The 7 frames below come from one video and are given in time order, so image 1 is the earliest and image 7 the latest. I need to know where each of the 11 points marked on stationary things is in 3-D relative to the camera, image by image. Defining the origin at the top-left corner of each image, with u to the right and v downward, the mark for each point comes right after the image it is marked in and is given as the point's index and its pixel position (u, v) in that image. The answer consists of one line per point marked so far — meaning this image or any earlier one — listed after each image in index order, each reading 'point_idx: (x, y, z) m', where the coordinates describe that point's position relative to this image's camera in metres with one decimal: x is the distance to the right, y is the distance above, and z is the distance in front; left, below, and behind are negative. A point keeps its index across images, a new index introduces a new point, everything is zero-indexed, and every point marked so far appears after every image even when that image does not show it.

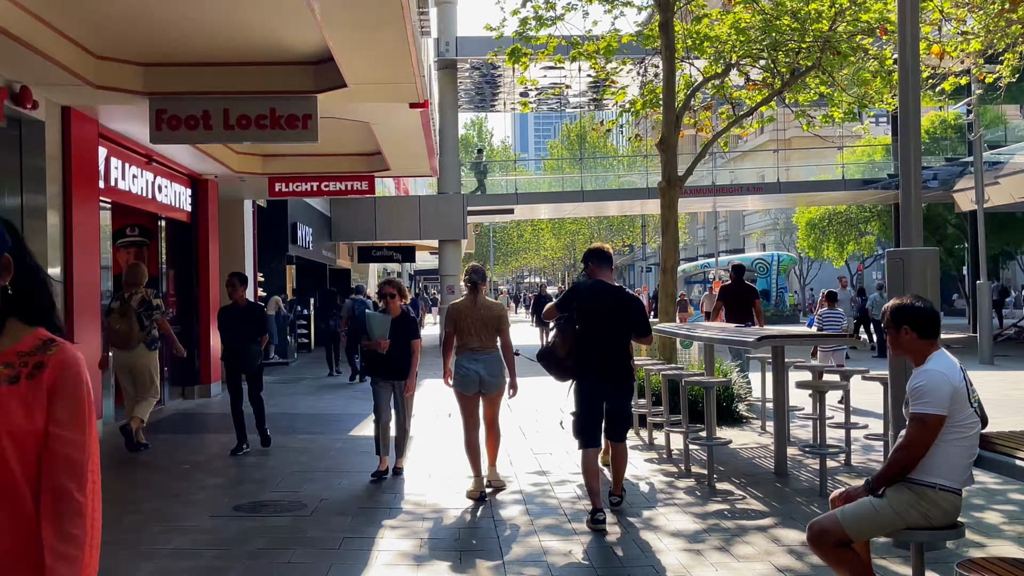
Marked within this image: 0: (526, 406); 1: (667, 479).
0: (+0.2, -1.7, +12.7) m
1: (+1.2, -1.5, +7.2) m
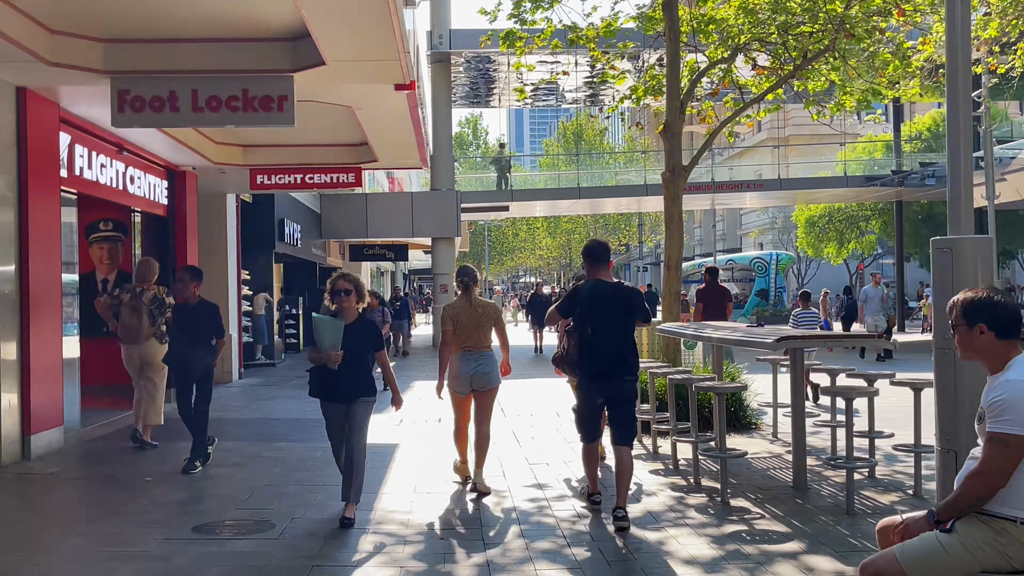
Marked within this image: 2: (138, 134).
0: (+0.1, -1.6, +12.0) m
1: (+1.2, -1.5, +6.5) m
2: (-4.4, +1.8, +10.6) m
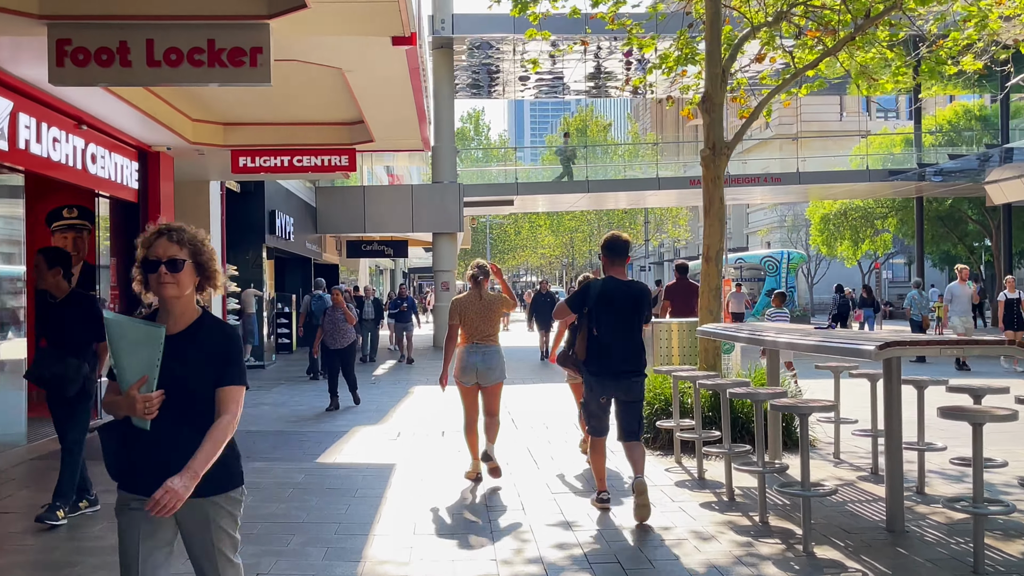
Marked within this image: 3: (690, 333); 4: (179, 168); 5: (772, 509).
0: (+0.2, -1.6, +10.7) m
1: (+1.3, -1.4, +5.2) m
2: (-4.2, +1.9, +9.2) m
3: (+1.9, -0.5, +10.0) m
4: (-4.7, +1.7, +12.7) m
5: (+1.7, -1.4, +5.9) m
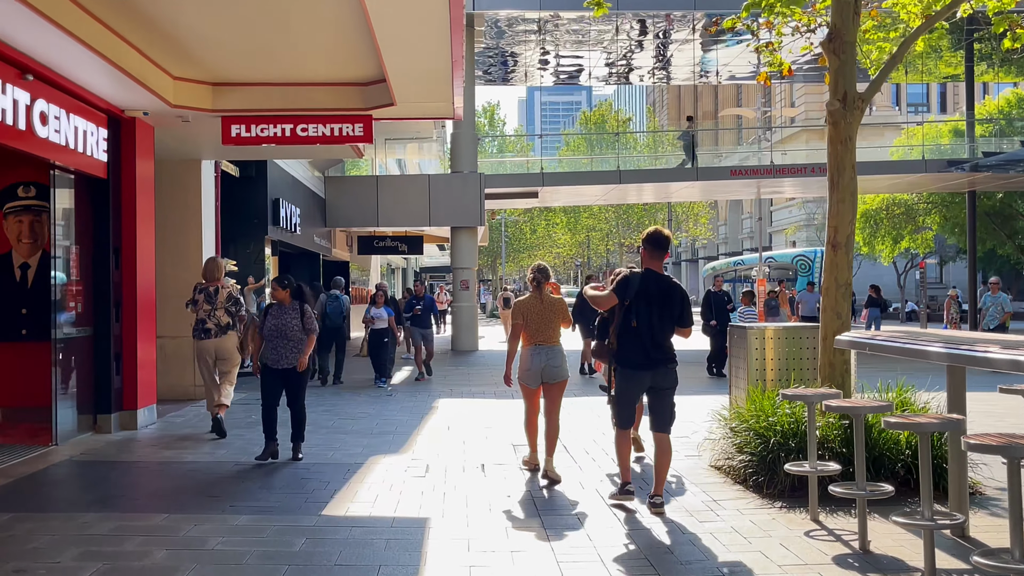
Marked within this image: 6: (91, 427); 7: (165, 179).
0: (+0.7, -1.5, +8.7) m
1: (+1.8, -1.4, +3.2) m
2: (-3.7, +1.9, +7.3) m
3: (+2.4, -0.5, +8.0) m
4: (-4.1, +1.8, +10.8) m
5: (+2.1, -1.4, +3.8) m
6: (-4.2, -1.4, +9.1) m
7: (-4.7, +1.5, +12.3) m
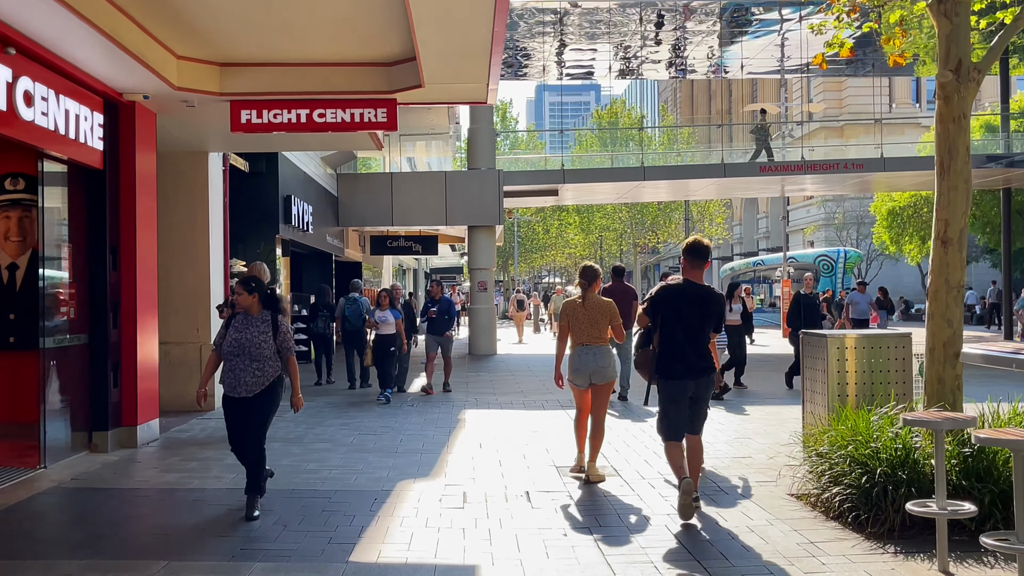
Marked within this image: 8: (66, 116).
0: (+1.1, -1.6, +7.8) m
1: (+2.1, -1.4, +2.2) m
2: (-3.4, +1.9, +6.4) m
3: (+2.8, -0.5, +7.0) m
4: (-3.8, +1.7, +9.9) m
5: (+2.5, -1.4, +2.9) m
6: (-3.8, -1.4, +8.2) m
7: (-4.3, +1.5, +11.4) m
8: (-3.7, +1.4, +7.4) m
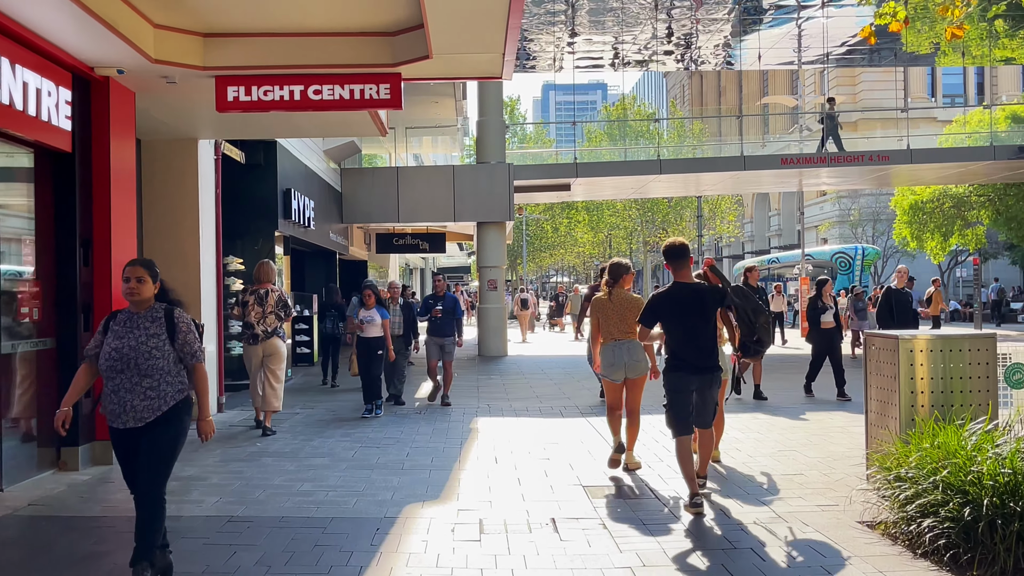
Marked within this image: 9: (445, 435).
0: (+1.3, -1.5, +6.8) m
1: (+2.2, -1.4, +1.3) m
2: (-3.2, +1.9, +5.5) m
3: (+2.9, -0.5, +6.1) m
4: (-3.6, +1.7, +9.0) m
5: (+2.6, -1.4, +2.0) m
6: (-3.7, -1.4, +7.3) m
7: (-4.1, +1.5, +10.5) m
8: (-3.5, +1.4, +6.5) m
9: (-0.7, -1.5, +9.3) m
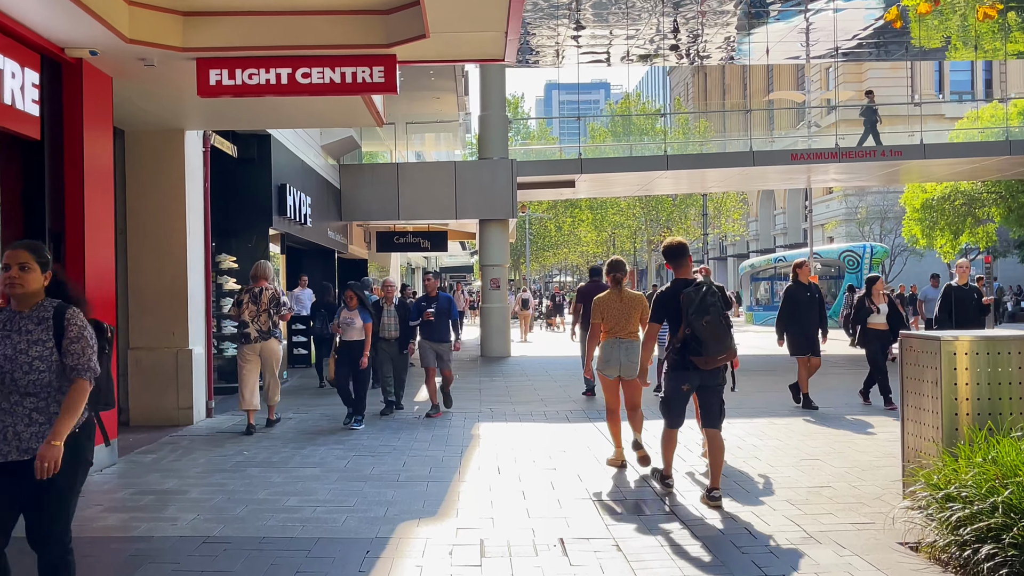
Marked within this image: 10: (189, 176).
0: (+1.3, -1.5, +6.3) m
1: (+2.2, -1.4, +0.7) m
2: (-3.2, +1.9, +5.0) m
3: (+3.0, -0.4, +5.5) m
4: (-3.6, +1.8, +8.4) m
5: (+2.6, -1.4, +1.4) m
6: (-3.6, -1.4, +6.8) m
7: (-4.1, +1.5, +10.0) m
8: (-3.5, +1.4, +6.0) m
9: (-0.6, -1.5, +8.7) m
10: (-3.6, +1.3, +10.1) m
